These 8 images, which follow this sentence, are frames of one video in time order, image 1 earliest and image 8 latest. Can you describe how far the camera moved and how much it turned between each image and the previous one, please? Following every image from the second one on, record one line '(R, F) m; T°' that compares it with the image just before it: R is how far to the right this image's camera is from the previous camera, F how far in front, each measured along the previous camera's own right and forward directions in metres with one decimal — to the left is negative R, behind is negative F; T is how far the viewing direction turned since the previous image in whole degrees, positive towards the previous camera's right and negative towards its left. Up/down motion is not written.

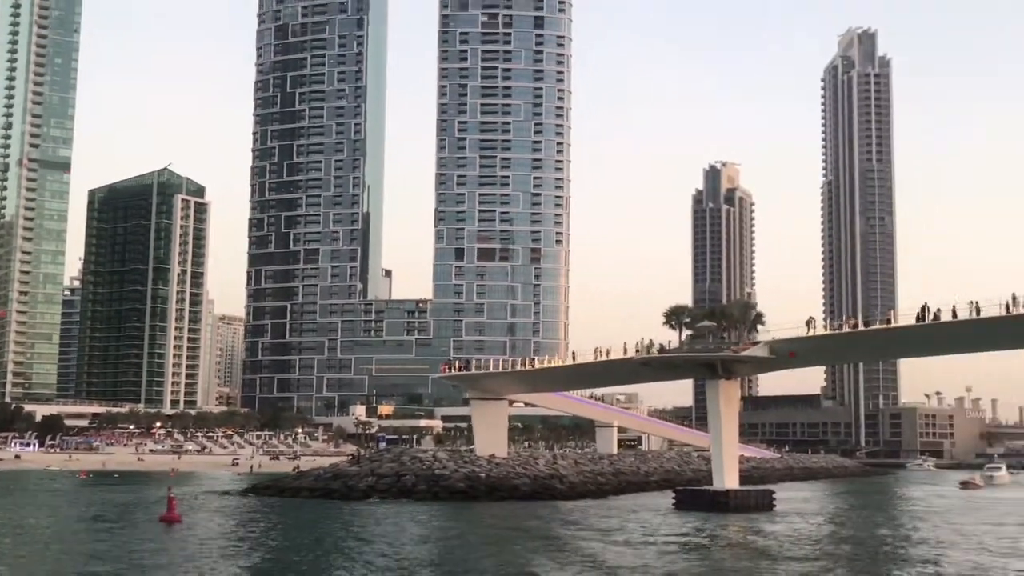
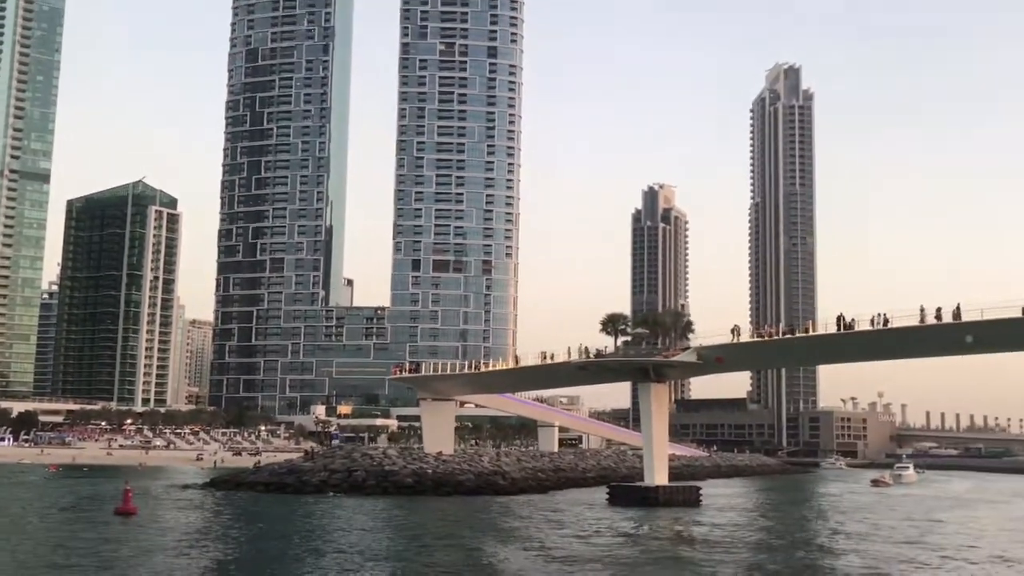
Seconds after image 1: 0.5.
(+4.3, -11.8) m; +2°
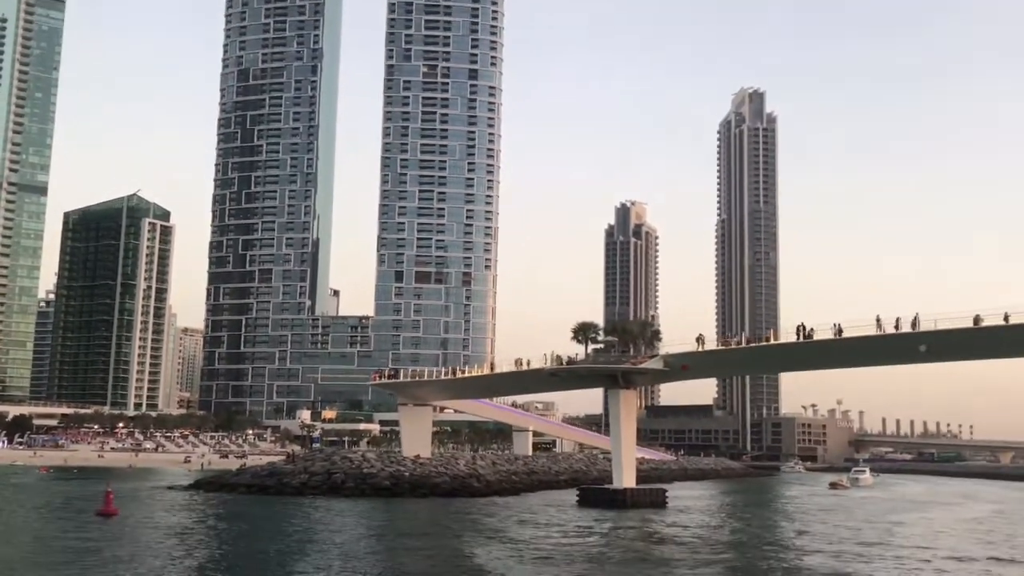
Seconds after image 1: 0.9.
(+1.7, -7.9) m; +1°
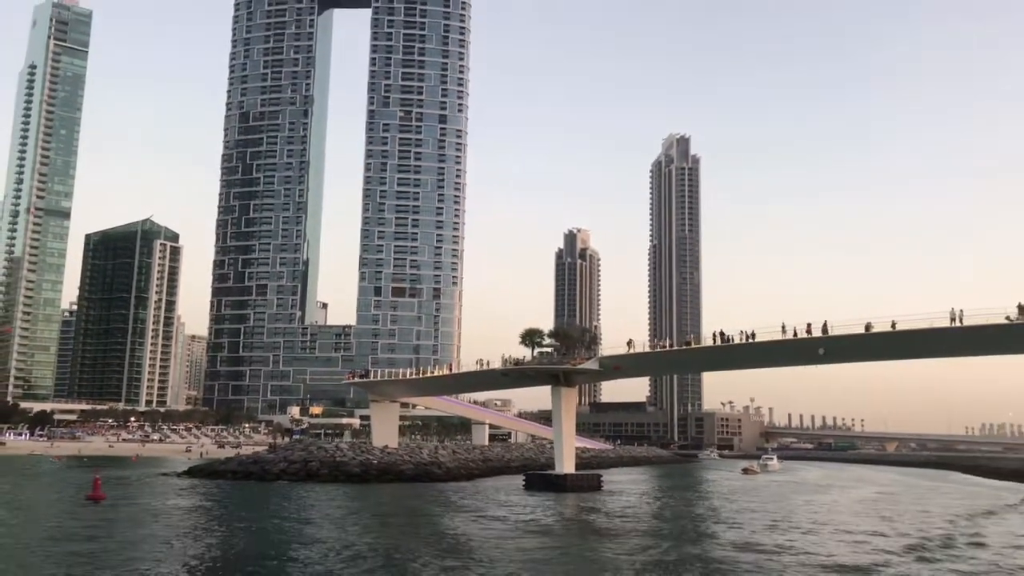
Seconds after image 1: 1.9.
(+1.1, -28.3) m; +2°
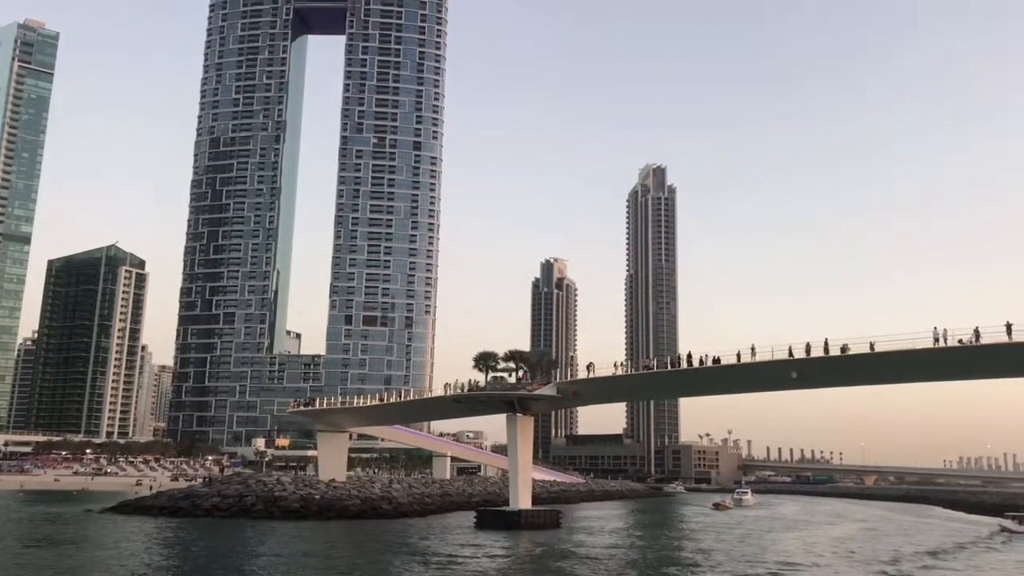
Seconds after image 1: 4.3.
(+2.1, +3.3) m; +1°
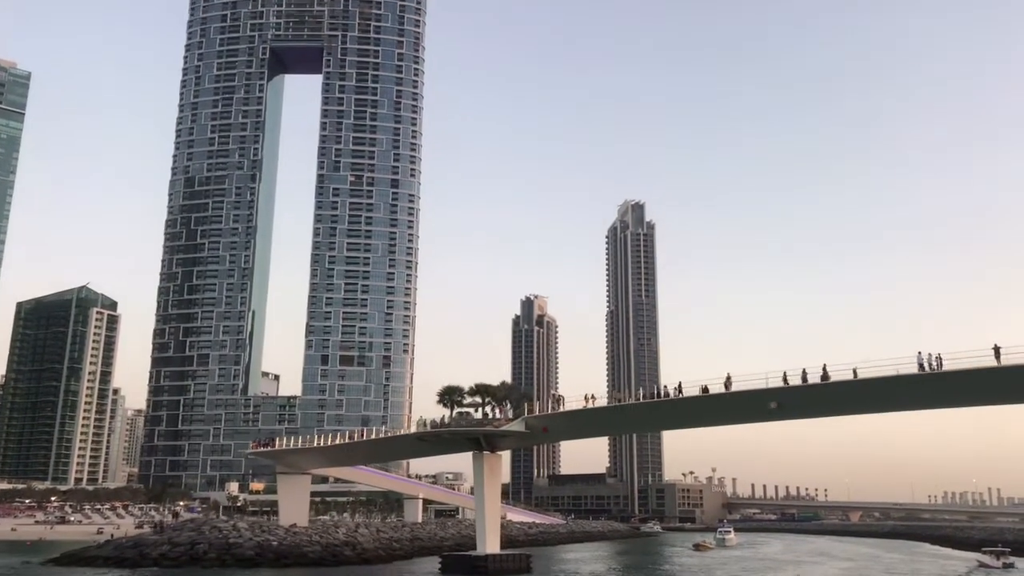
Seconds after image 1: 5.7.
(+1.3, +1.9) m; +1°
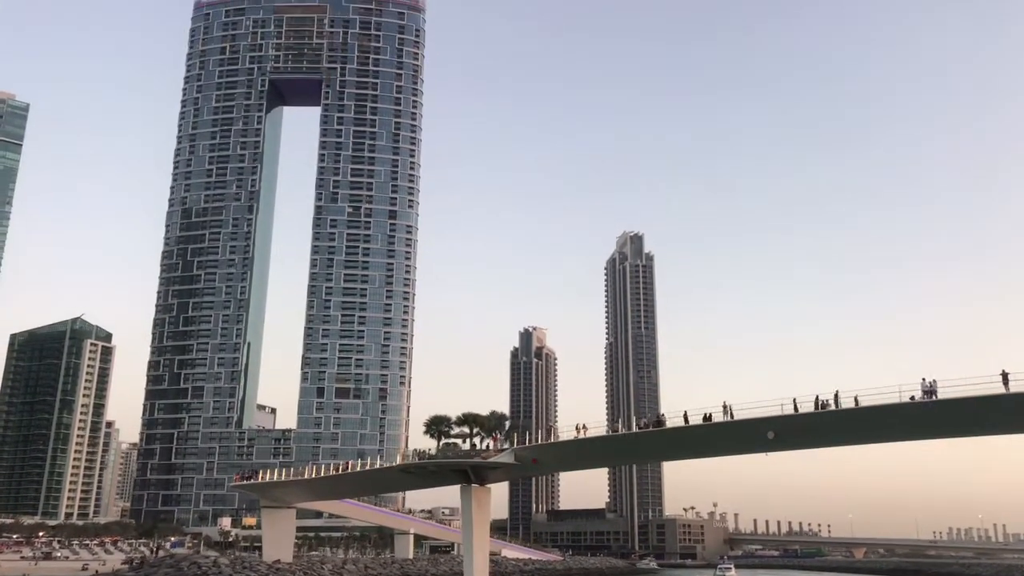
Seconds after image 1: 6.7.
(+0.7, +1.3) m; 0°
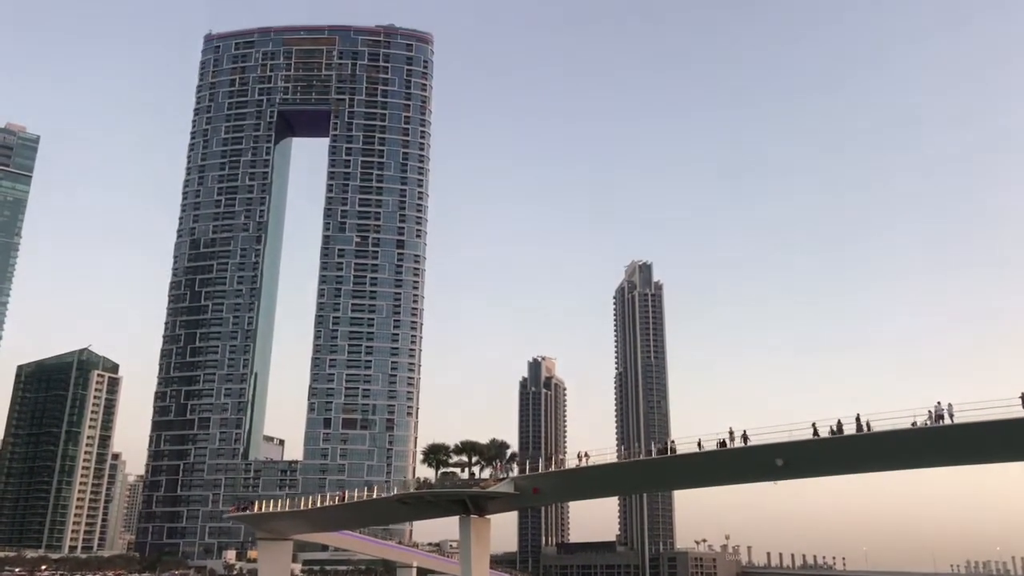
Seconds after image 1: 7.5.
(+0.7, +1.0) m; -1°
